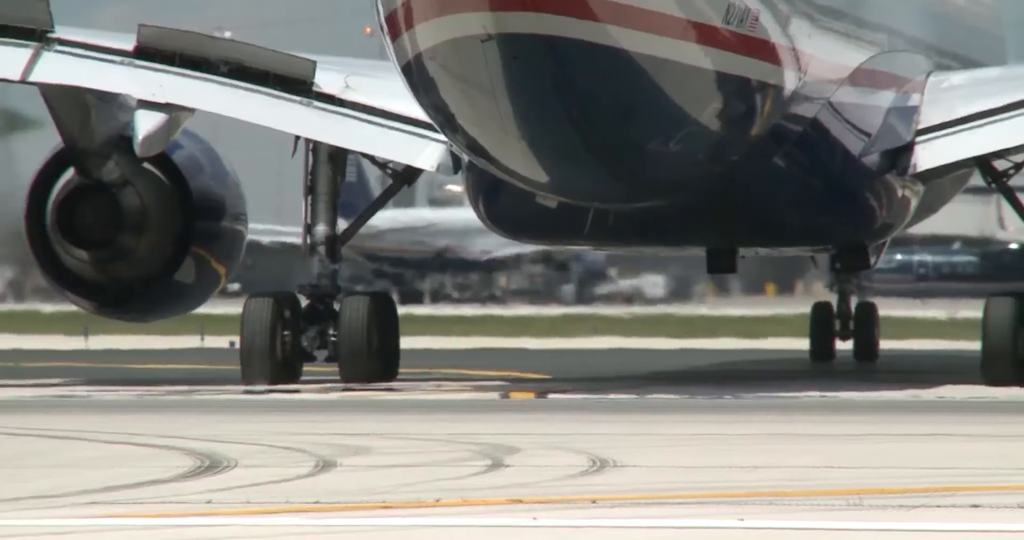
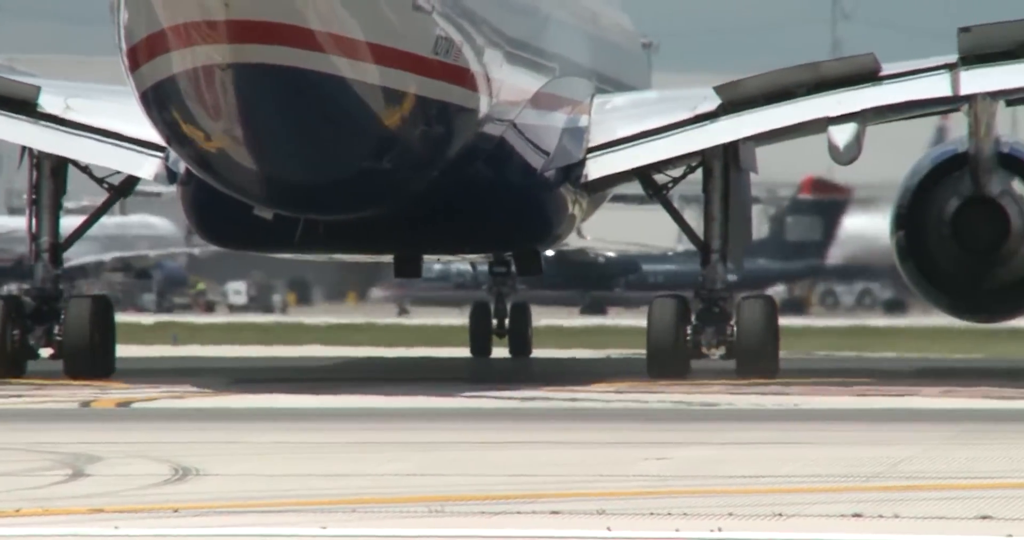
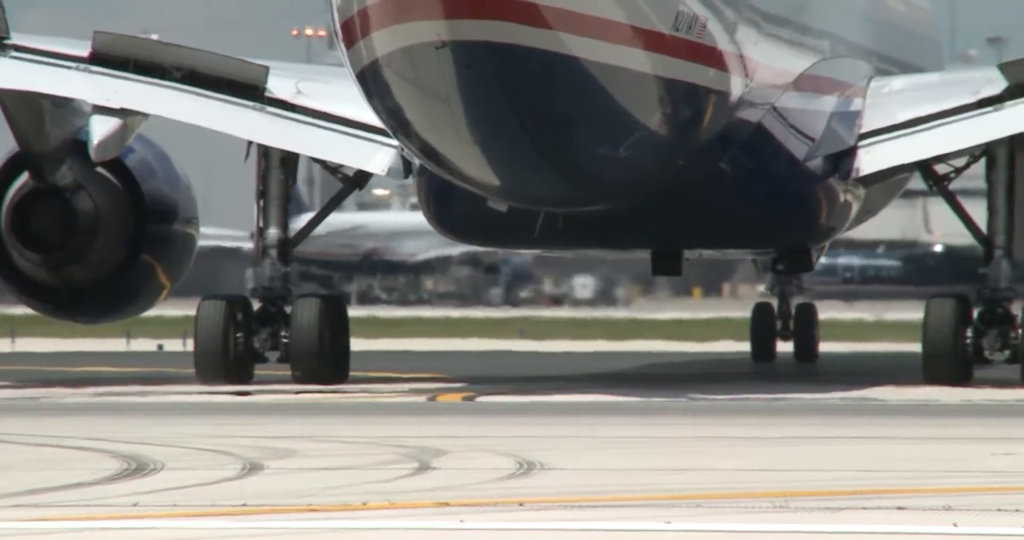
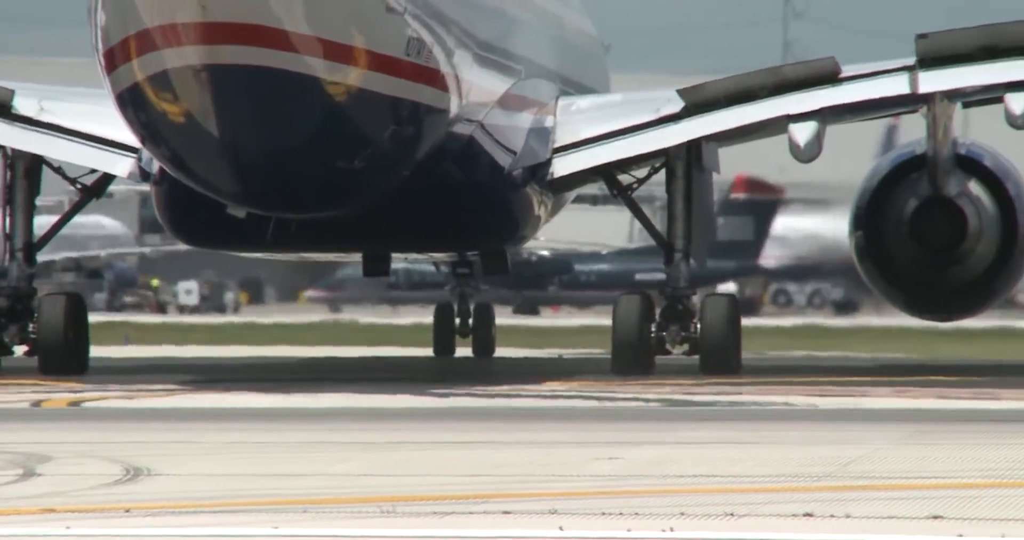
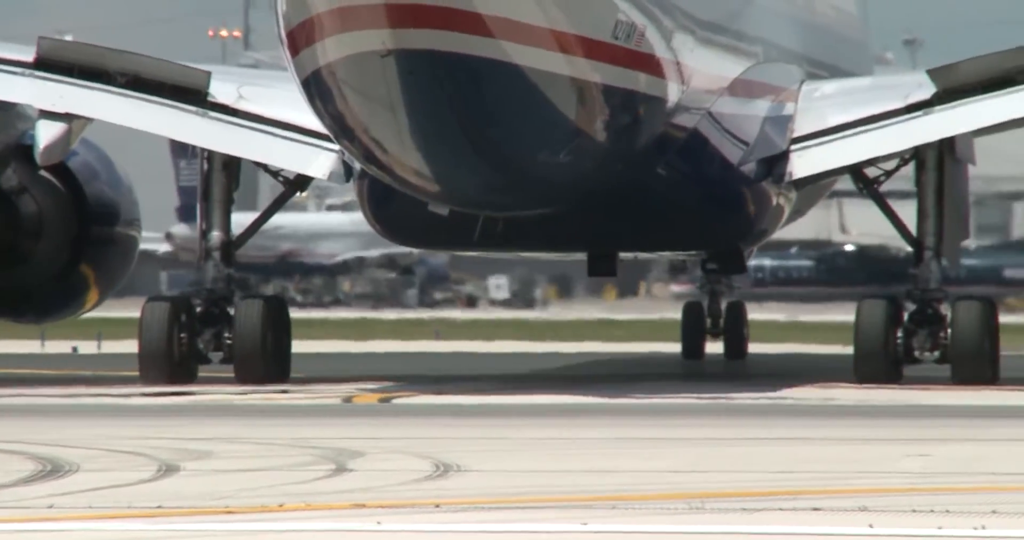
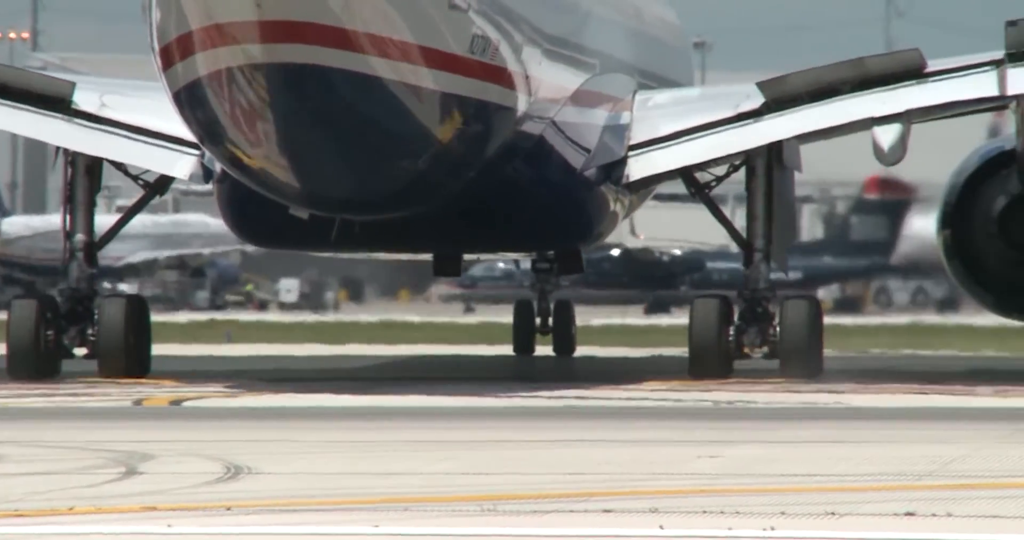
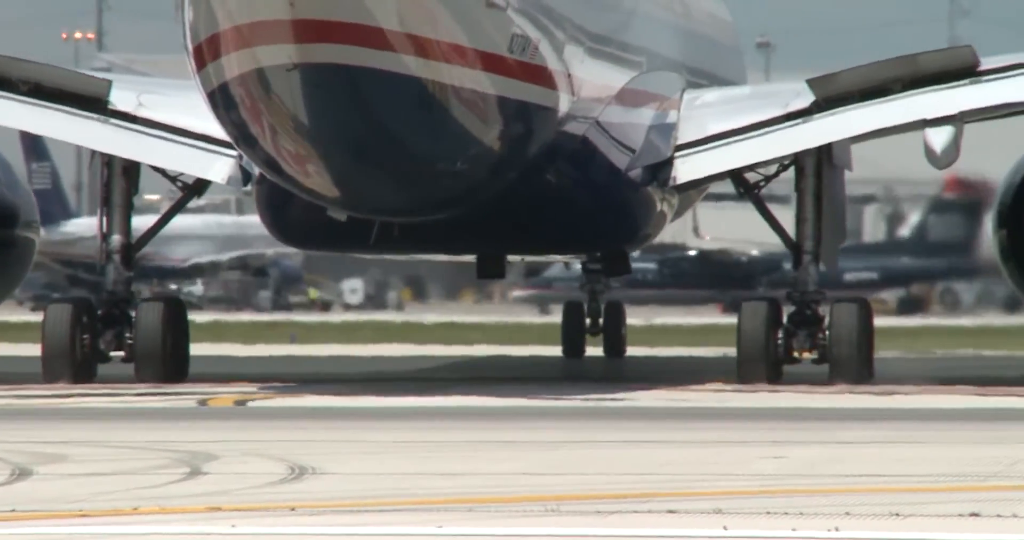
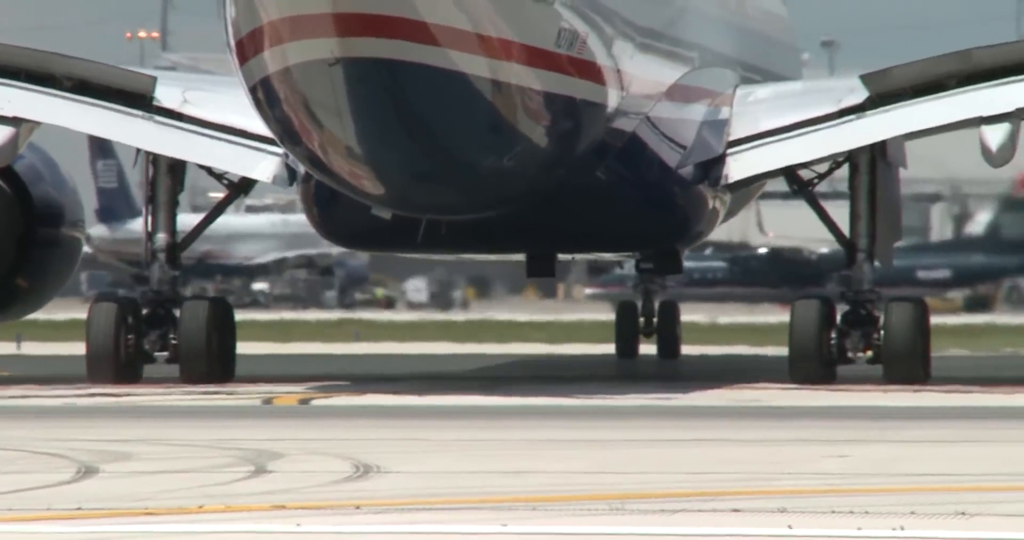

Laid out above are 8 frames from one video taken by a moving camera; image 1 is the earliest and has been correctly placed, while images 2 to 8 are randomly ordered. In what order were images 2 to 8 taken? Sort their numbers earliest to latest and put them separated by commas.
3, 5, 8, 7, 6, 2, 4
